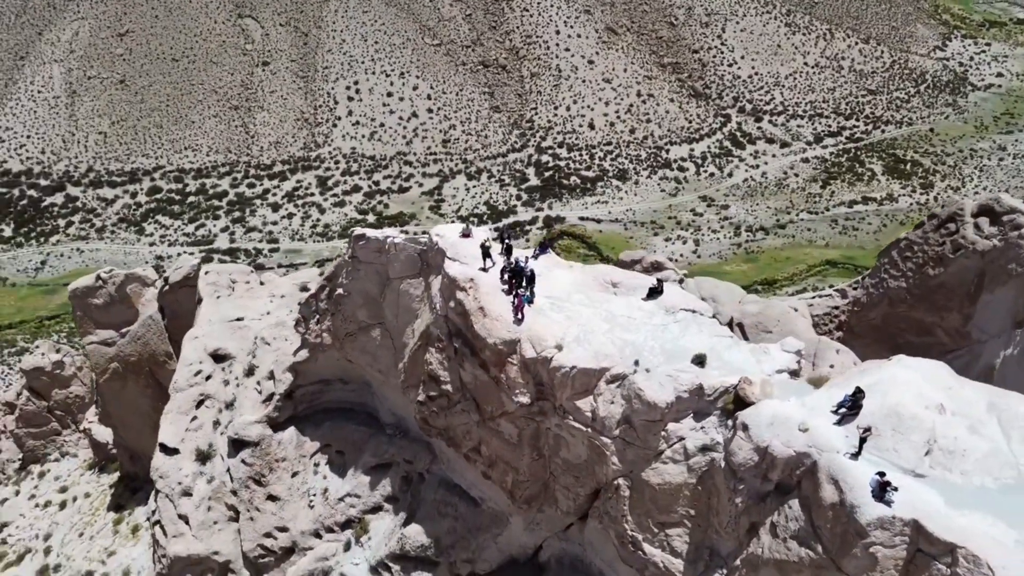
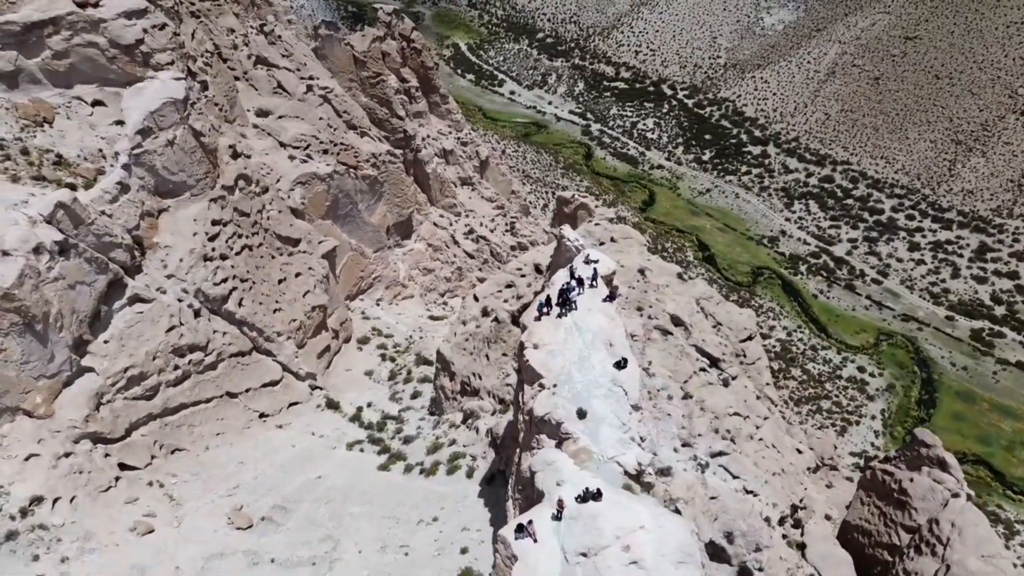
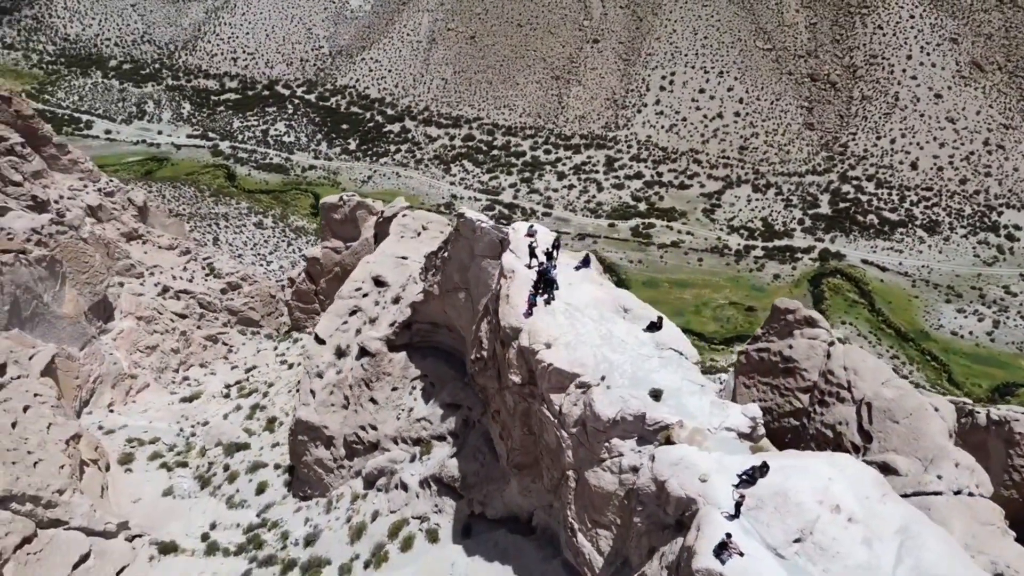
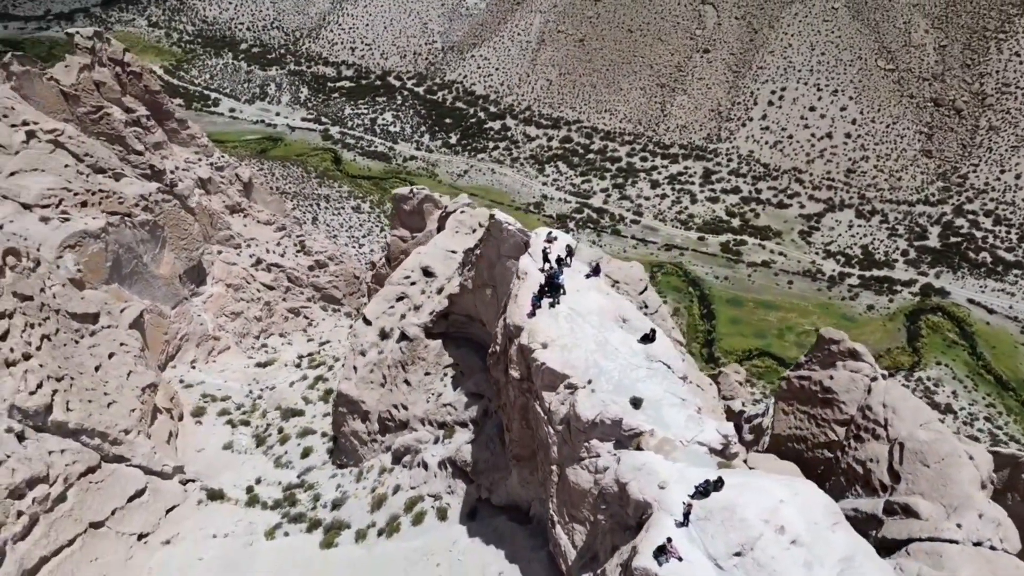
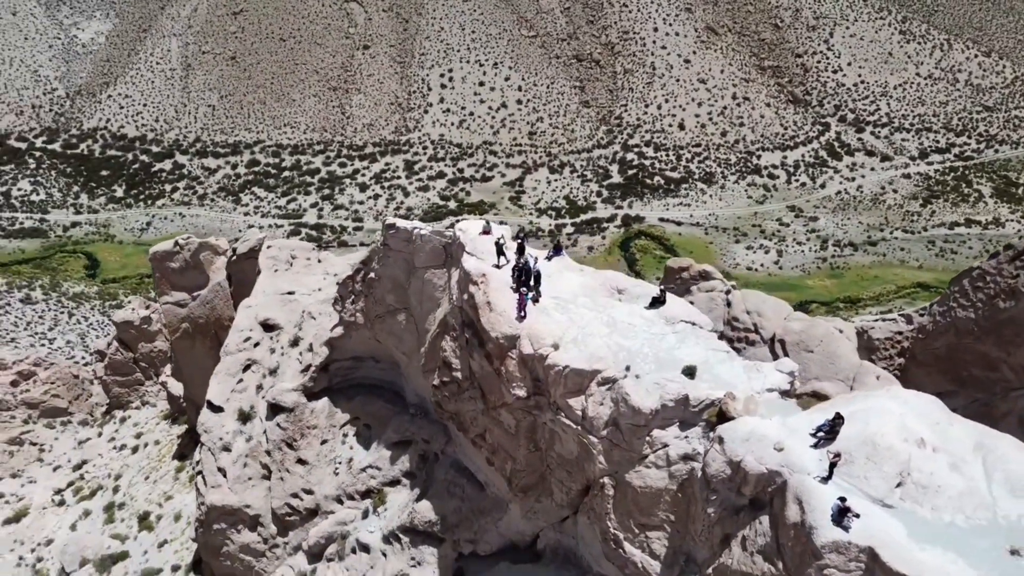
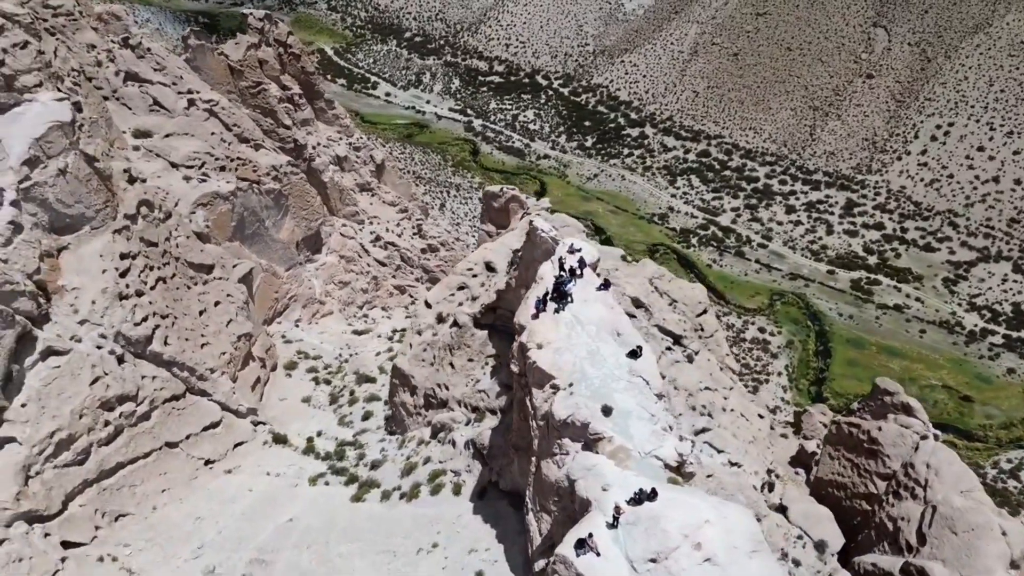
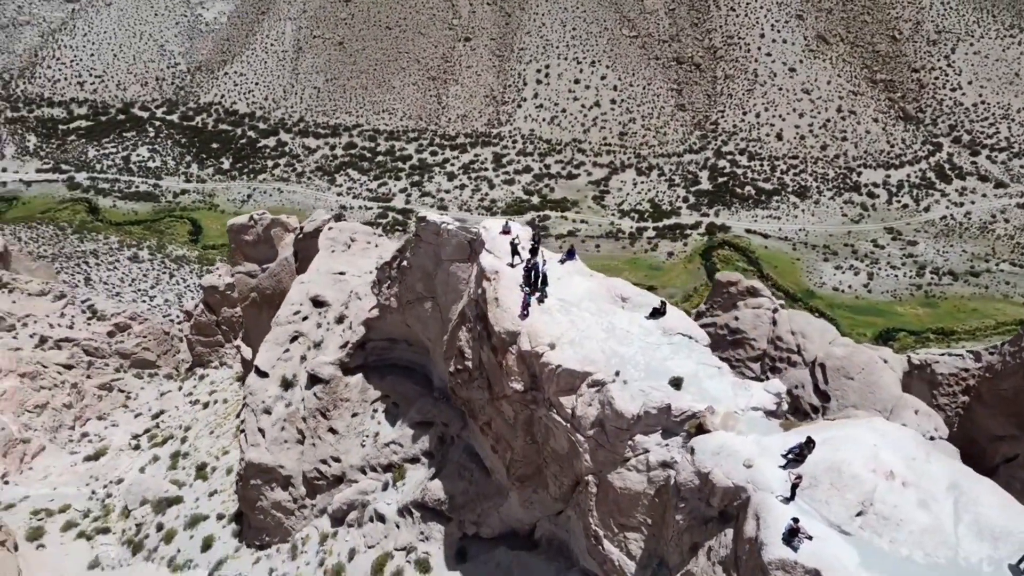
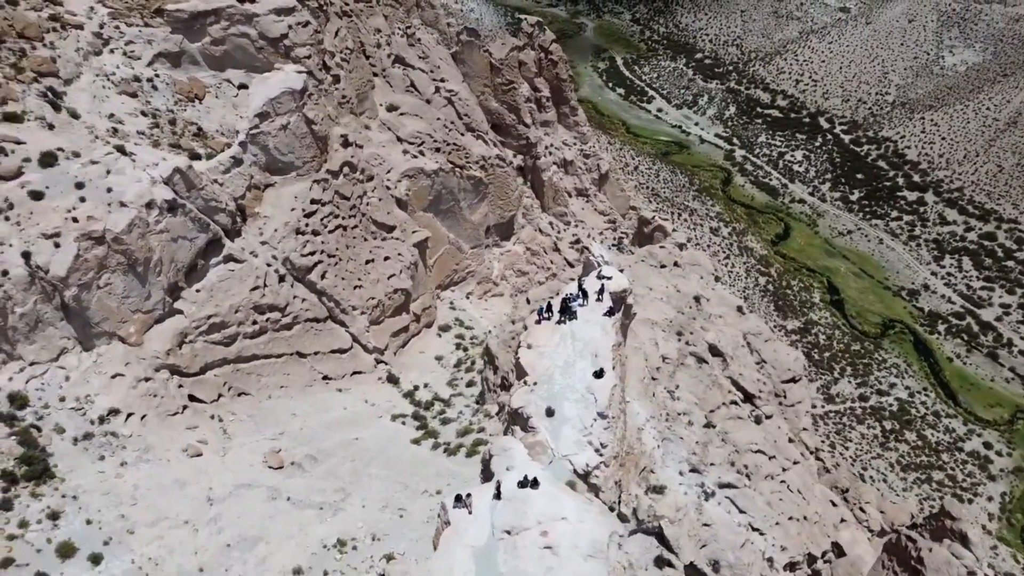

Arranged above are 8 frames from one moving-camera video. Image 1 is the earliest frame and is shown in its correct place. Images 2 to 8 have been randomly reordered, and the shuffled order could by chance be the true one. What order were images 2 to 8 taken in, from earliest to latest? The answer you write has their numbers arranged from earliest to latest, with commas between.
5, 7, 3, 4, 6, 2, 8
